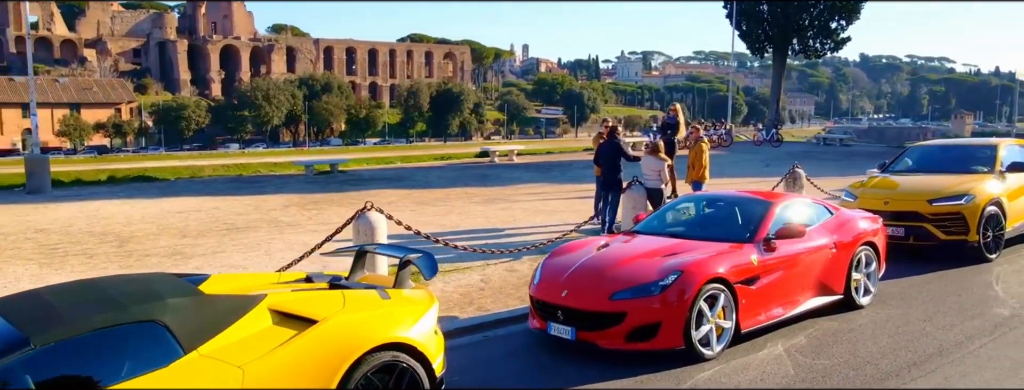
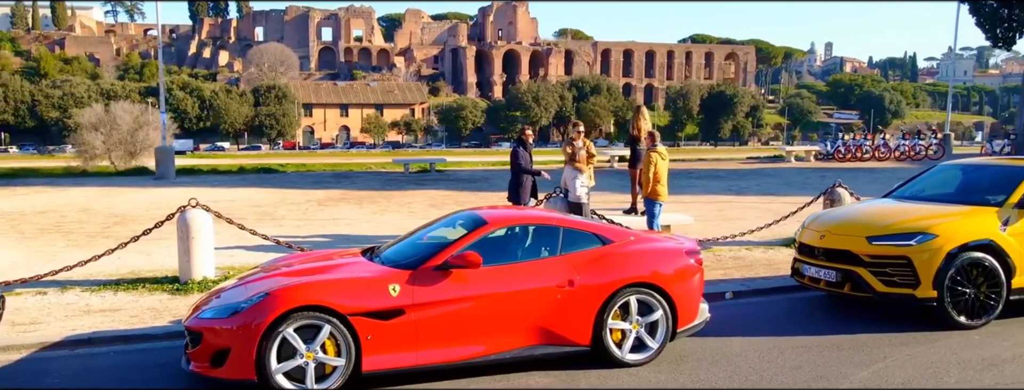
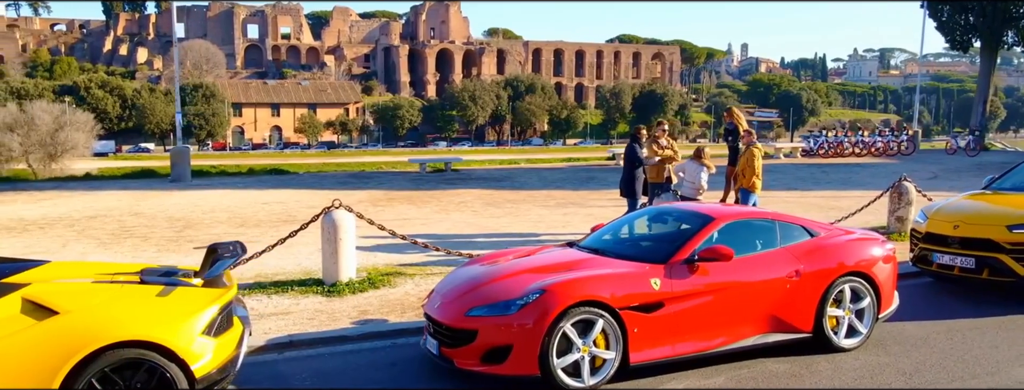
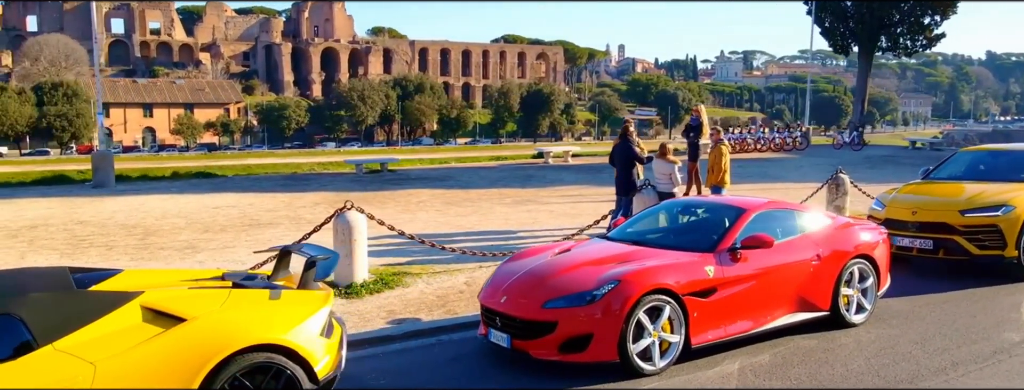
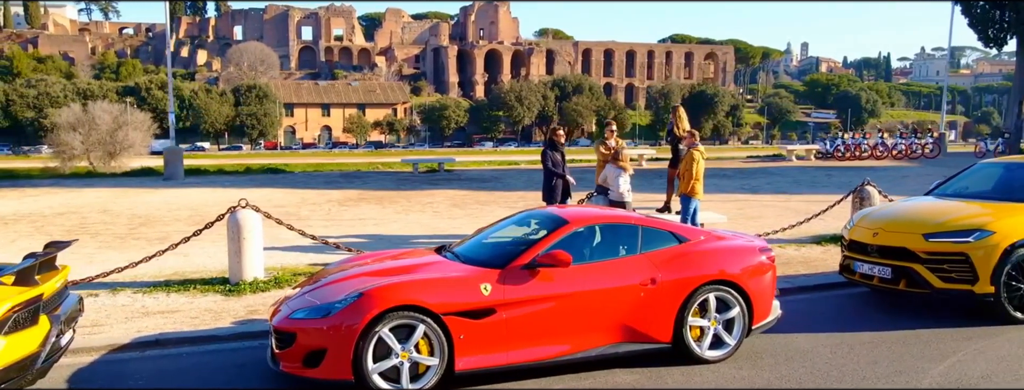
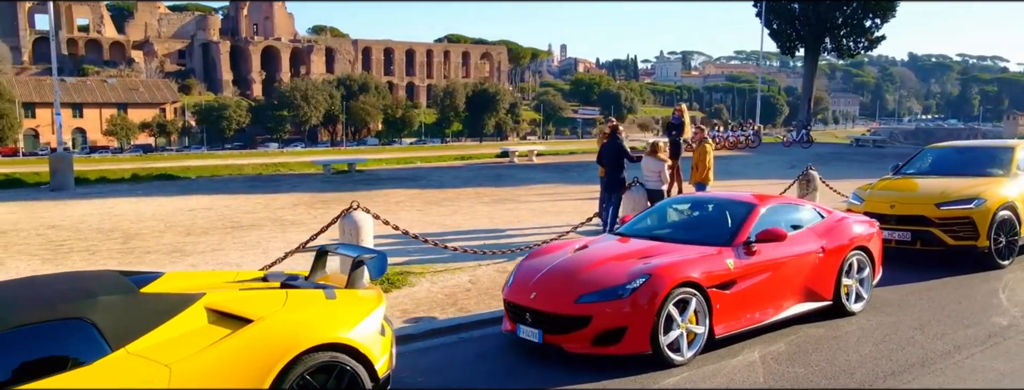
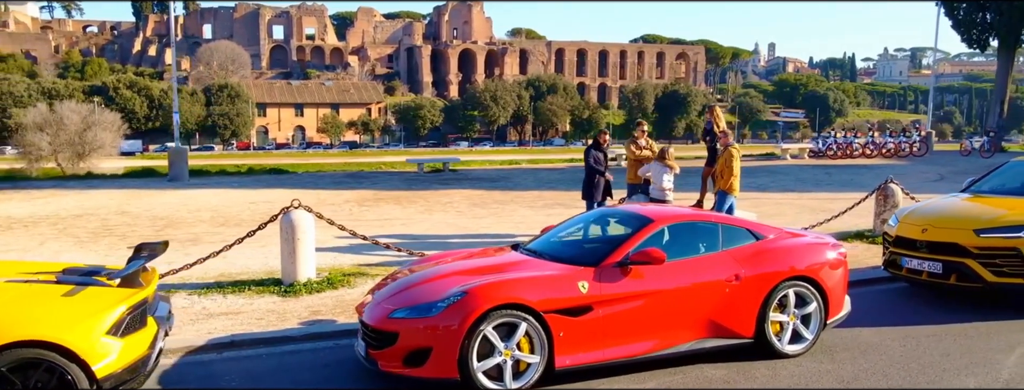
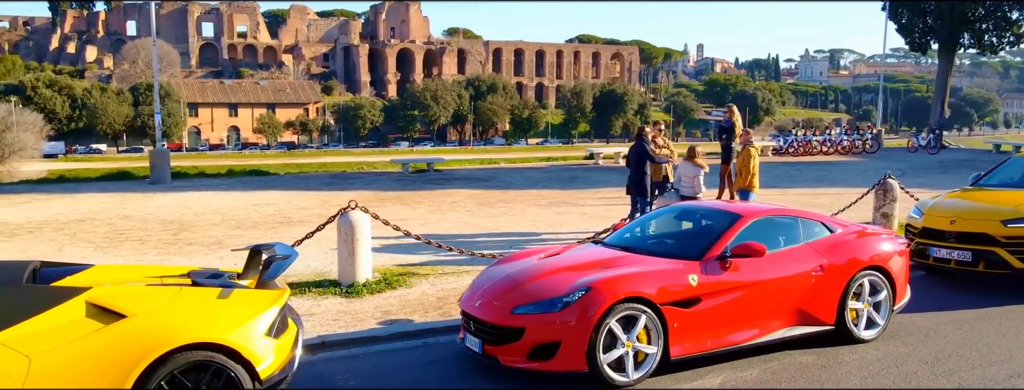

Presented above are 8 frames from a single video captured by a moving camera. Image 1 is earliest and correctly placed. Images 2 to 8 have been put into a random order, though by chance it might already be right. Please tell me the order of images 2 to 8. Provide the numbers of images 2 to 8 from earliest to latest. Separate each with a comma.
6, 4, 8, 3, 7, 5, 2
